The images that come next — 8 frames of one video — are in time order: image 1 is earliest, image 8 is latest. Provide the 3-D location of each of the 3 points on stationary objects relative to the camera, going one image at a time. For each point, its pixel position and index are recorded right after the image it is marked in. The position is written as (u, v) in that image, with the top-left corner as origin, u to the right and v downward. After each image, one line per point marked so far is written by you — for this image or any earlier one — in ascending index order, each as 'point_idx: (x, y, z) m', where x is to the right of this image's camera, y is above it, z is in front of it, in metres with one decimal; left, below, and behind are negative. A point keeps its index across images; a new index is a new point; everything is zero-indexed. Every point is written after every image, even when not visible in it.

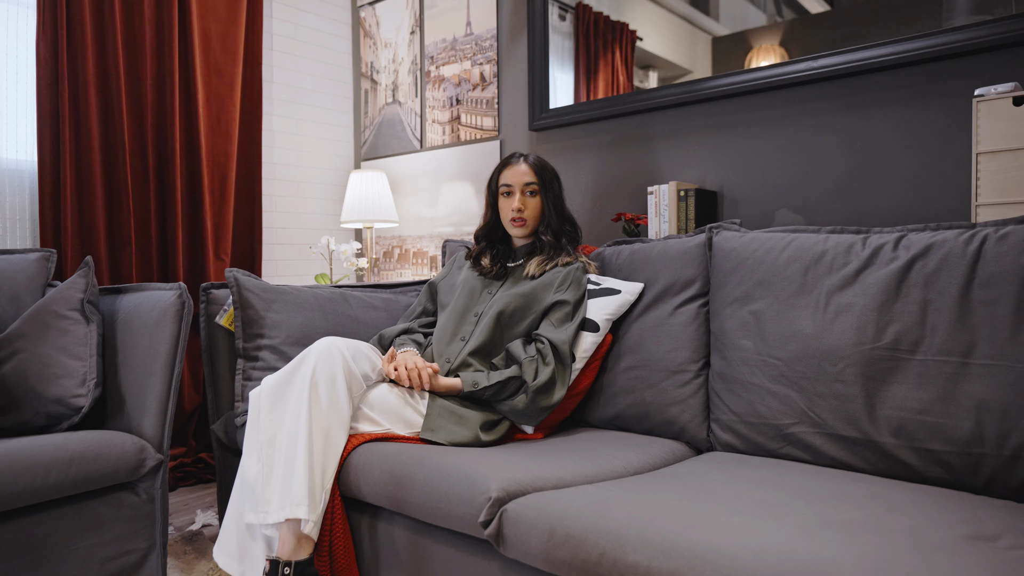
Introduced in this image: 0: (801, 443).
0: (+0.7, -0.4, +1.4) m
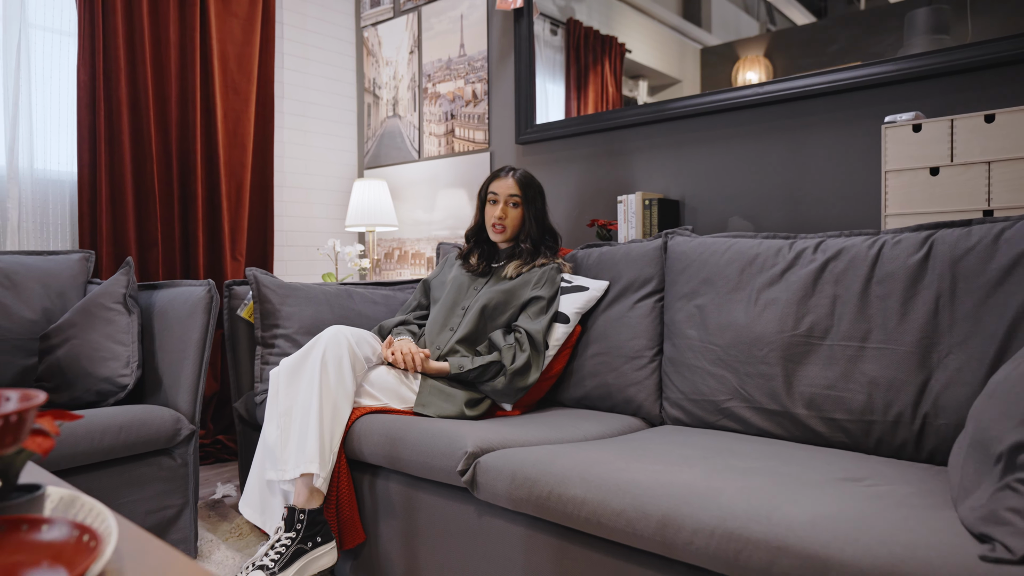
0: (+0.7, -0.4, +1.7) m
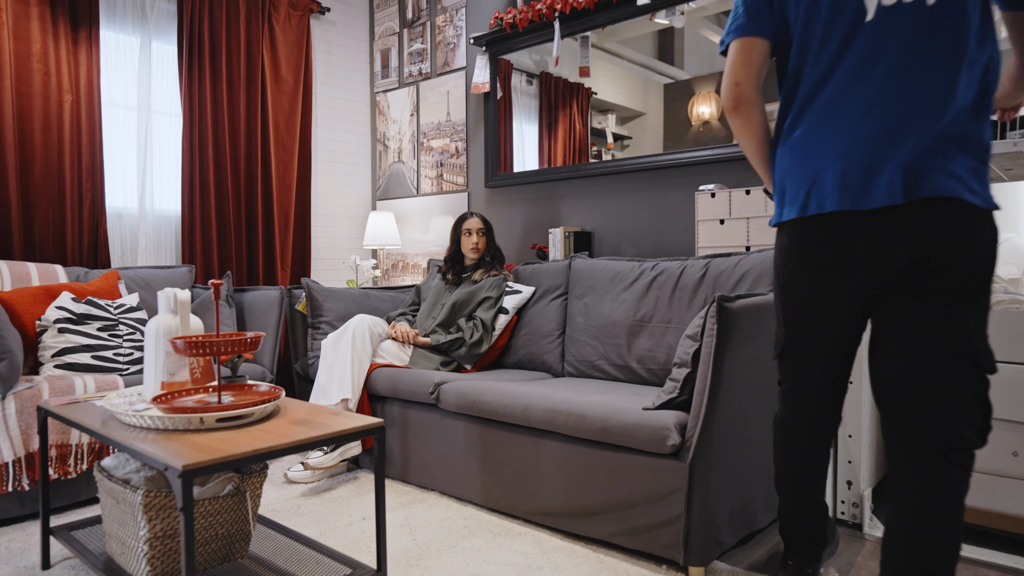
0: (+0.4, -0.4, +2.8) m
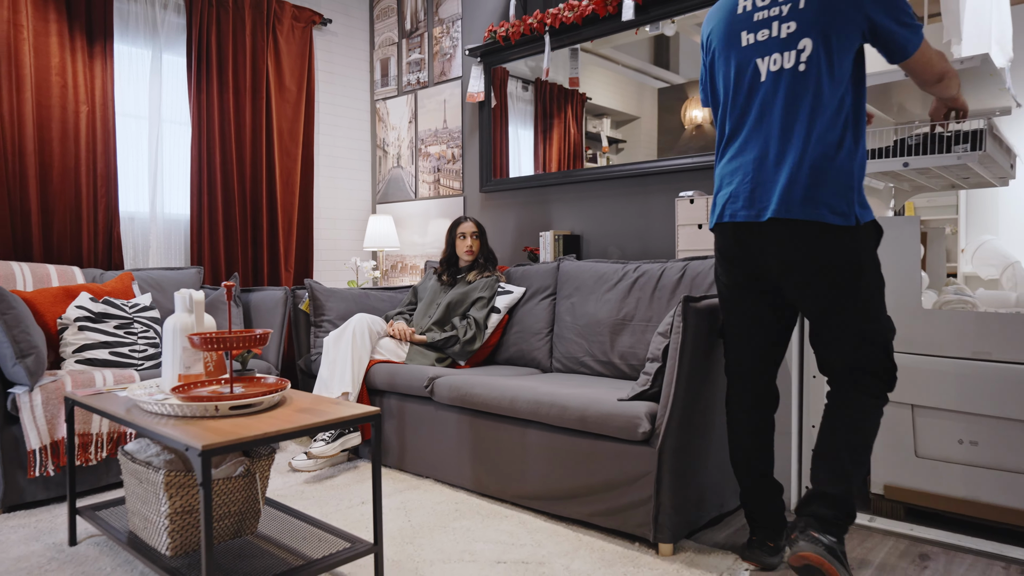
0: (+0.4, -0.4, +3.0) m
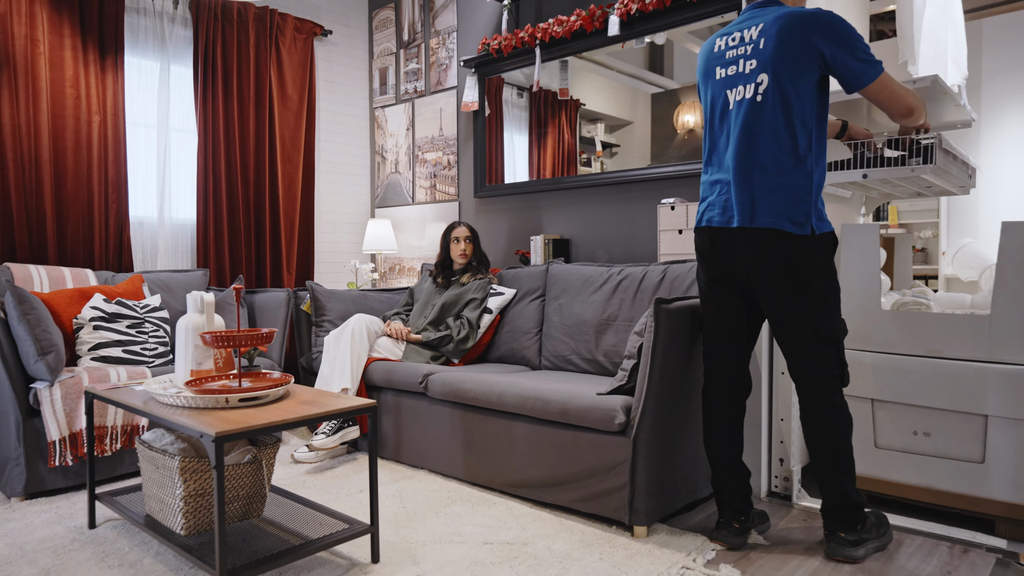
0: (+0.3, -0.4, +3.1) m
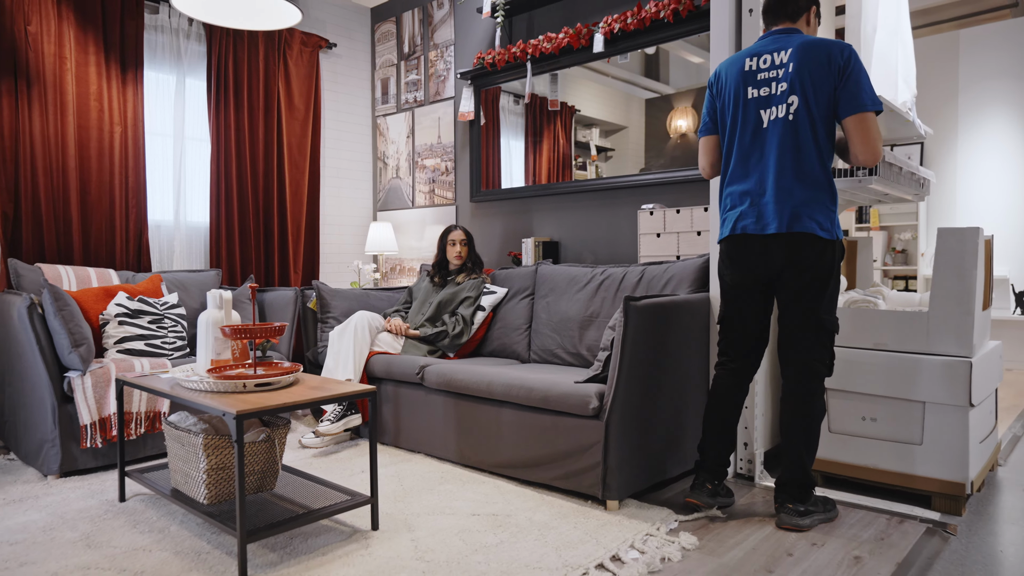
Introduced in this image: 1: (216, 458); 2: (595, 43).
0: (+0.3, -0.4, +3.4) m
1: (-1.1, -0.7, +2.2) m
2: (+0.5, +1.6, +3.8) m
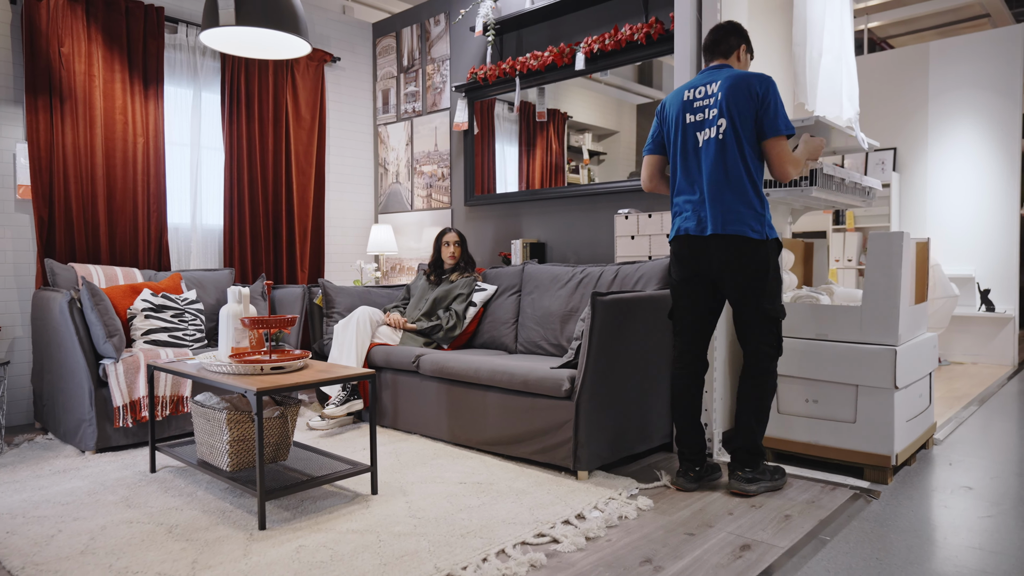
0: (+0.2, -0.4, +3.8) m
1: (-1.2, -0.6, +2.6) m
2: (+0.5, +1.6, +4.1) m
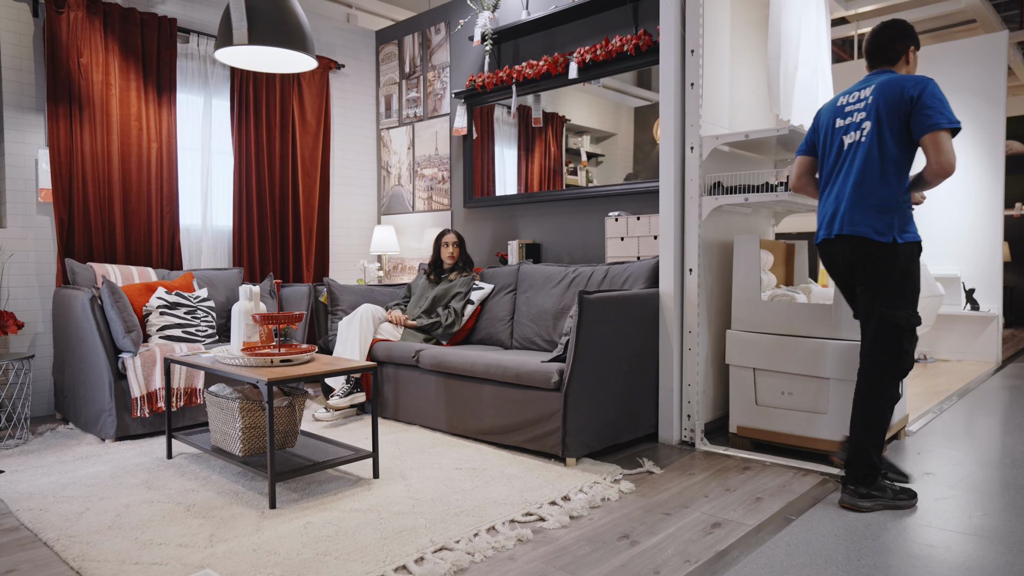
0: (+0.2, -0.4, +3.9) m
1: (-1.3, -0.6, +2.8) m
2: (+0.4, +1.6, +4.3) m
